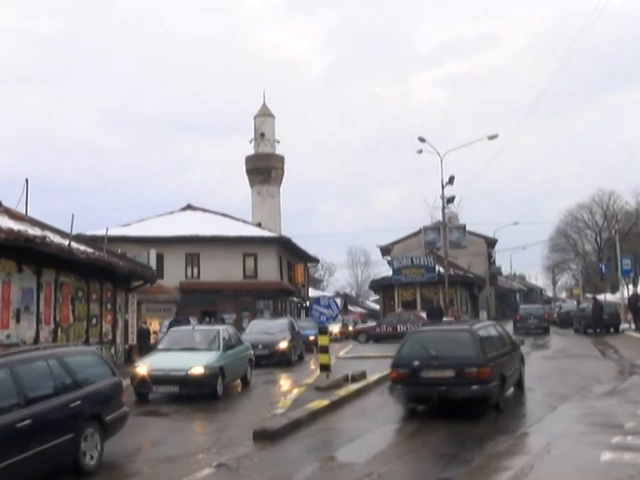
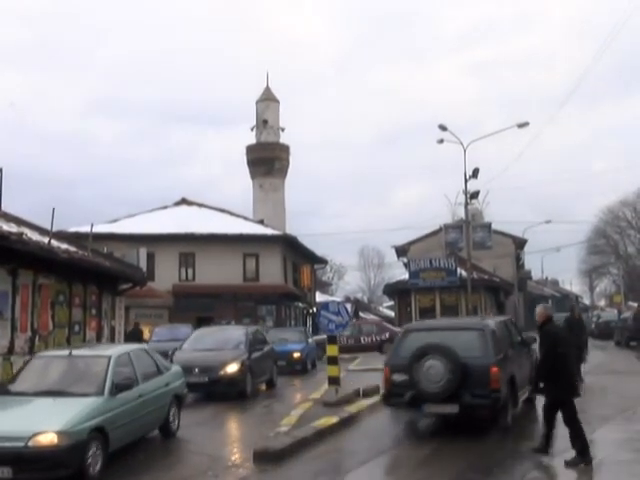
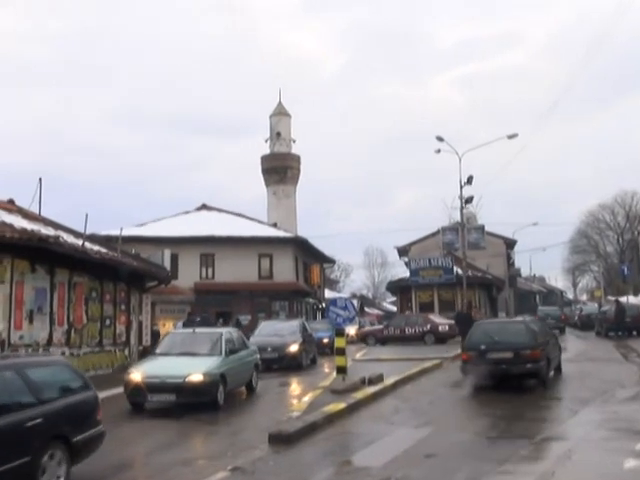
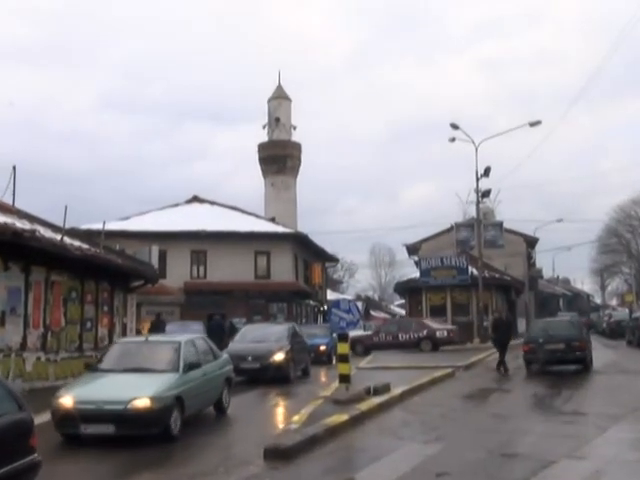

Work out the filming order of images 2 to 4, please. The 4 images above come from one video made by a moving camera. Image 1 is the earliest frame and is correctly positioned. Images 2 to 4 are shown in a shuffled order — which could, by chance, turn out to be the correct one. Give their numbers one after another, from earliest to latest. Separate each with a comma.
3, 4, 2
